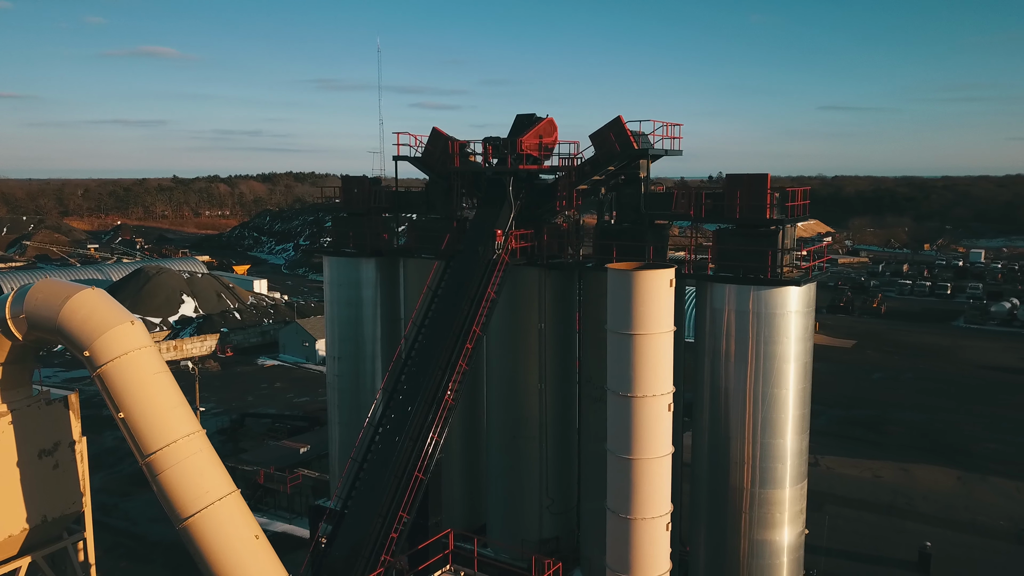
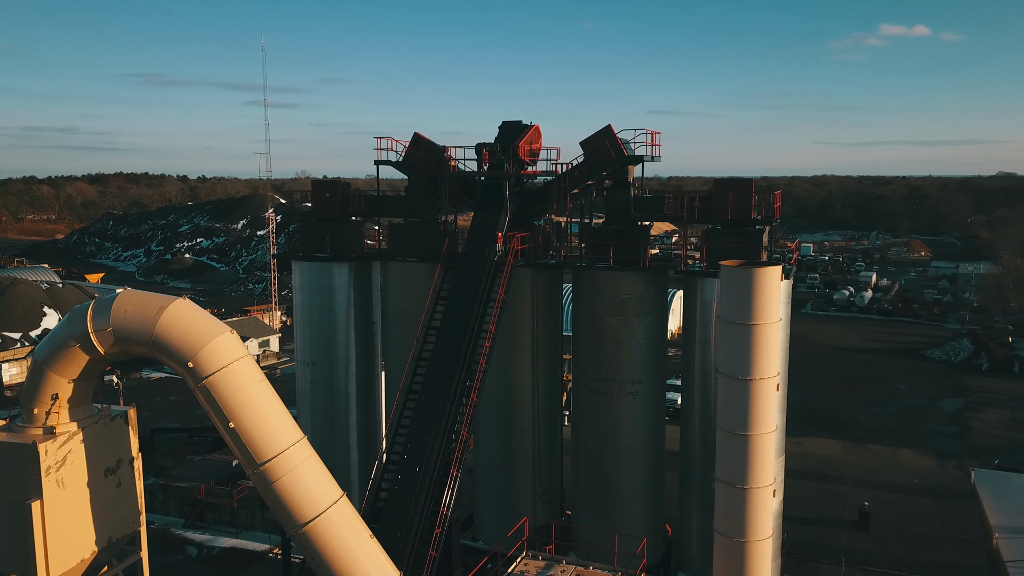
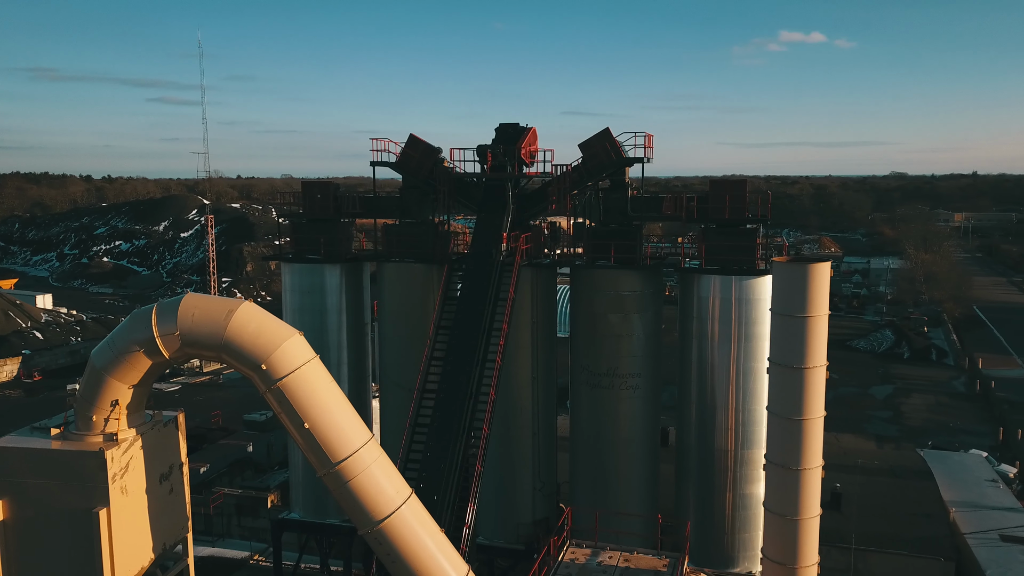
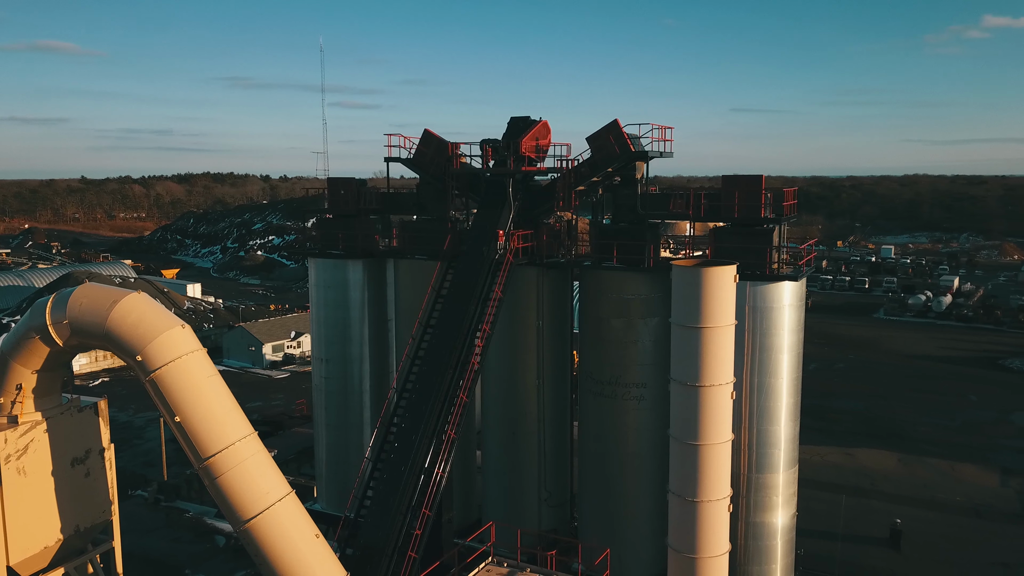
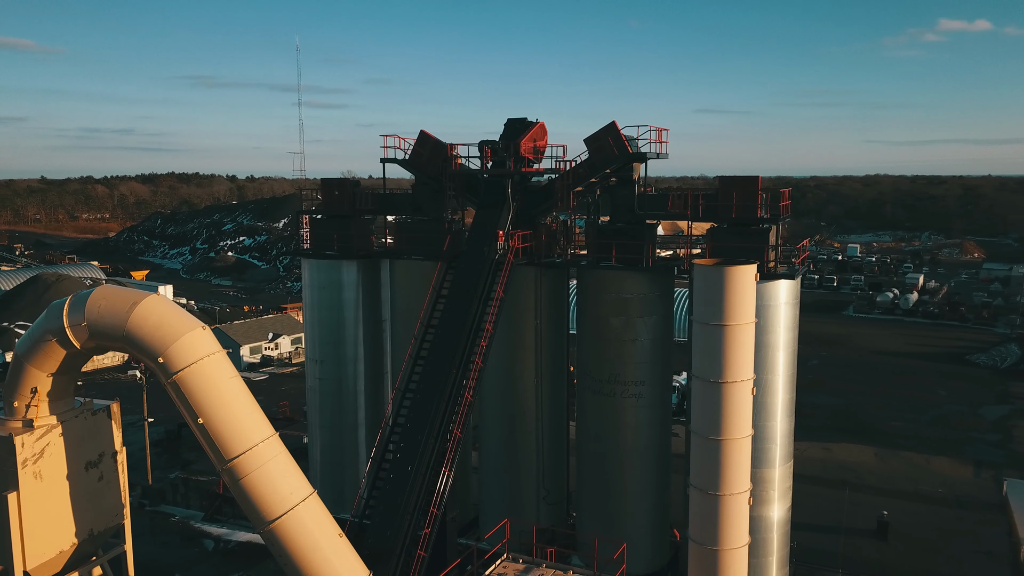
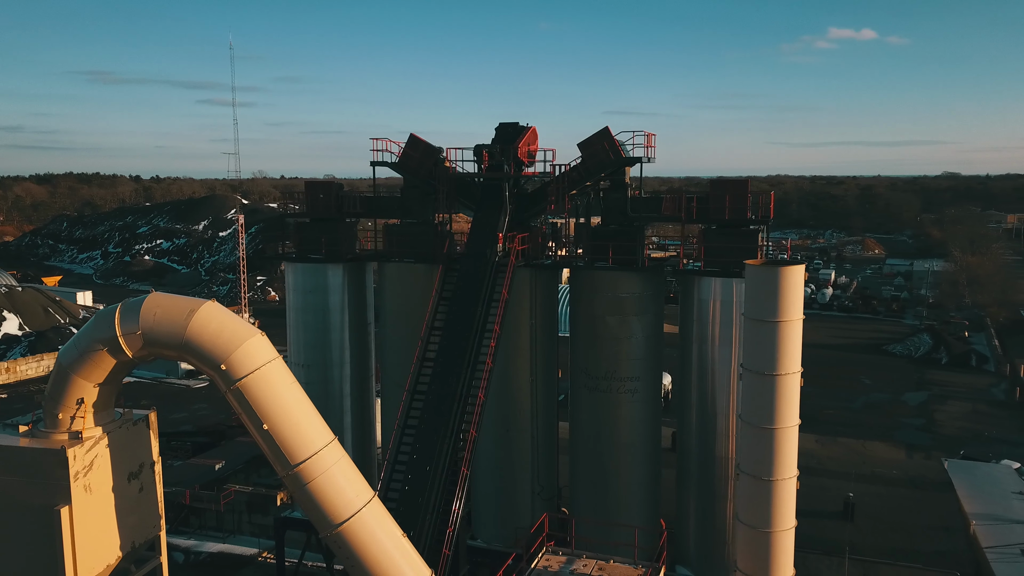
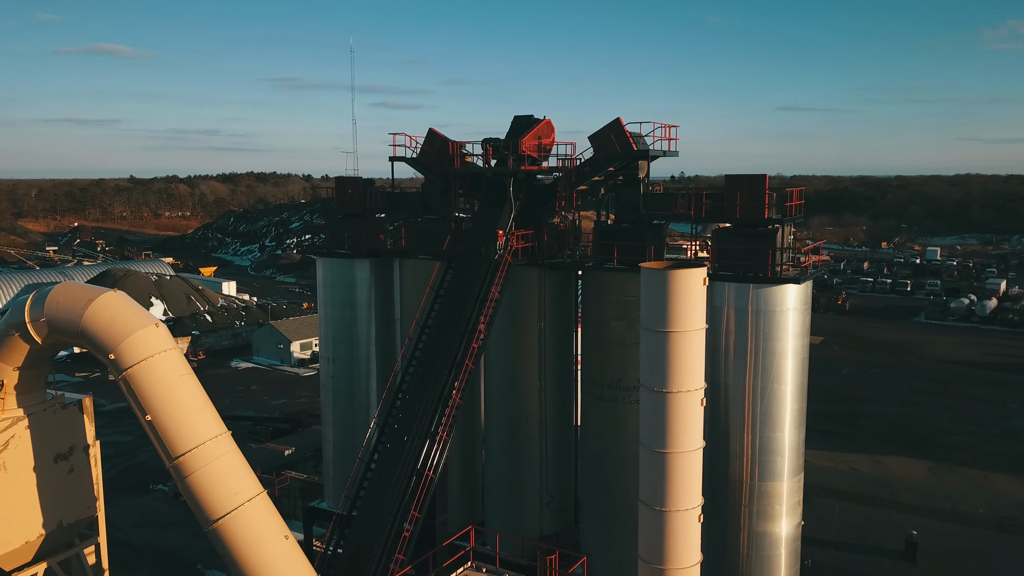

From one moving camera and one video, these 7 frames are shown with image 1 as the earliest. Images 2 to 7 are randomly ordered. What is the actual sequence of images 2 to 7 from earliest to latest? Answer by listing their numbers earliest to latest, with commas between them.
7, 4, 5, 2, 6, 3
